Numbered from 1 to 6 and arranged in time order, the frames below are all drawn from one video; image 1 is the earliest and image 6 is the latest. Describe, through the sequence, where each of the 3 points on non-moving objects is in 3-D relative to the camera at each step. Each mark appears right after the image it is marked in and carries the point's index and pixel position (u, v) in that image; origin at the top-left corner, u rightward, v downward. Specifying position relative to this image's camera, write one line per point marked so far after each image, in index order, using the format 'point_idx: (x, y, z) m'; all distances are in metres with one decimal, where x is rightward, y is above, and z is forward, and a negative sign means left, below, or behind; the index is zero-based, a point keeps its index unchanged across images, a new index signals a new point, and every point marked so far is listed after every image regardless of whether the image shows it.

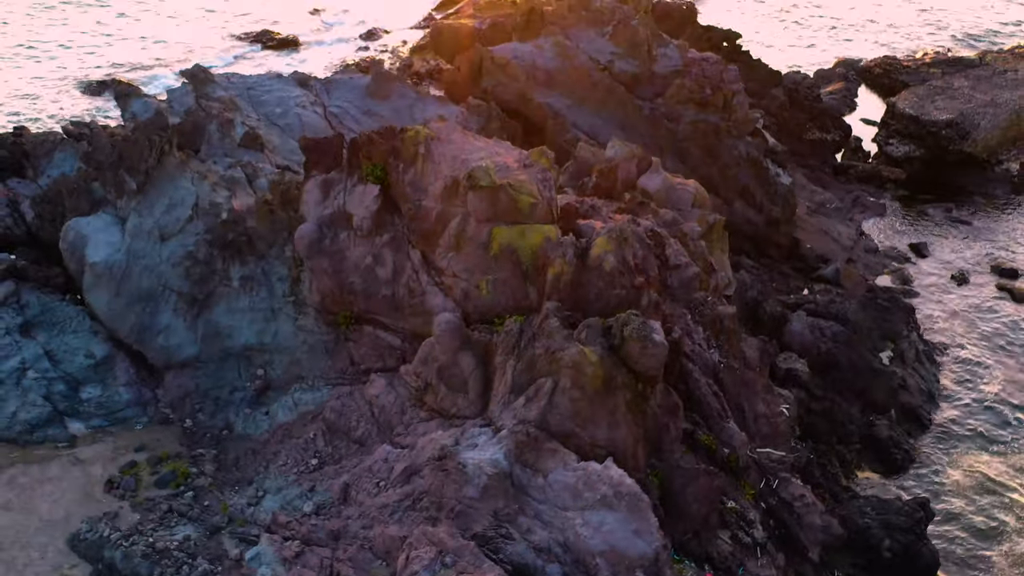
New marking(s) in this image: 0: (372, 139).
0: (-1.4, +1.4, +8.5) m
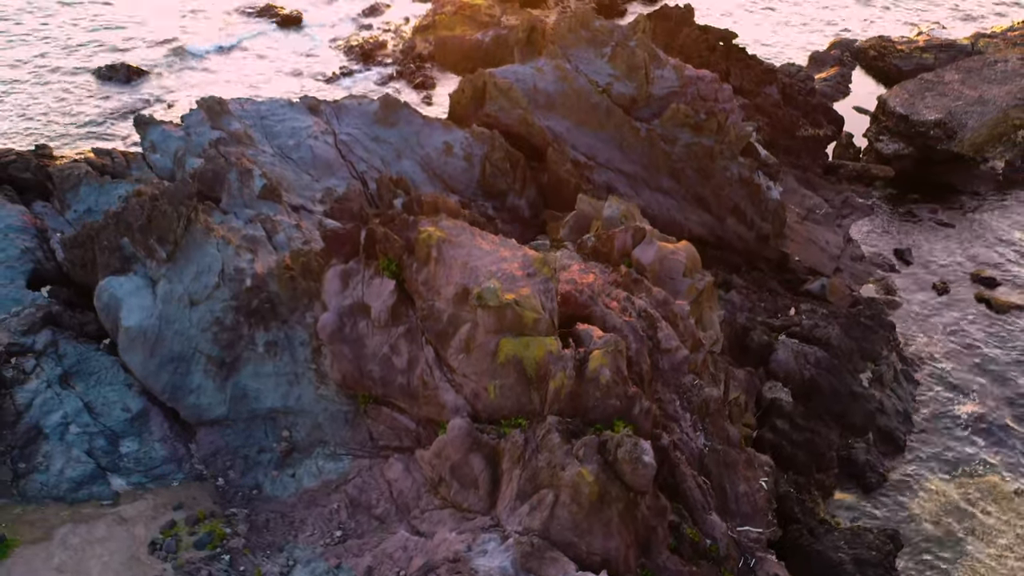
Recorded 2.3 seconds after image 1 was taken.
0: (-1.3, +0.5, +9.2) m
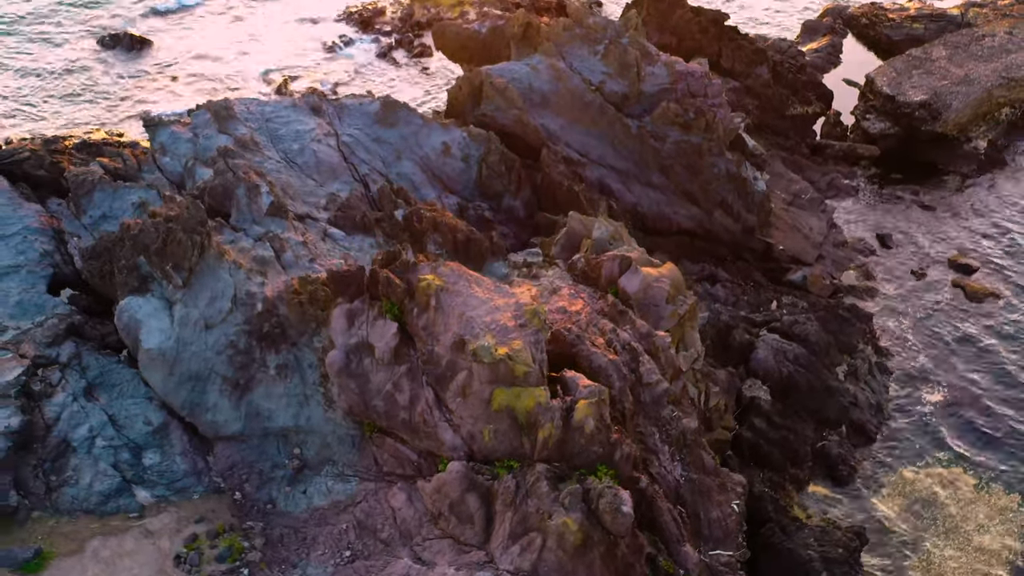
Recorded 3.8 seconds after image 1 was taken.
0: (-1.4, 0.0, +9.9) m
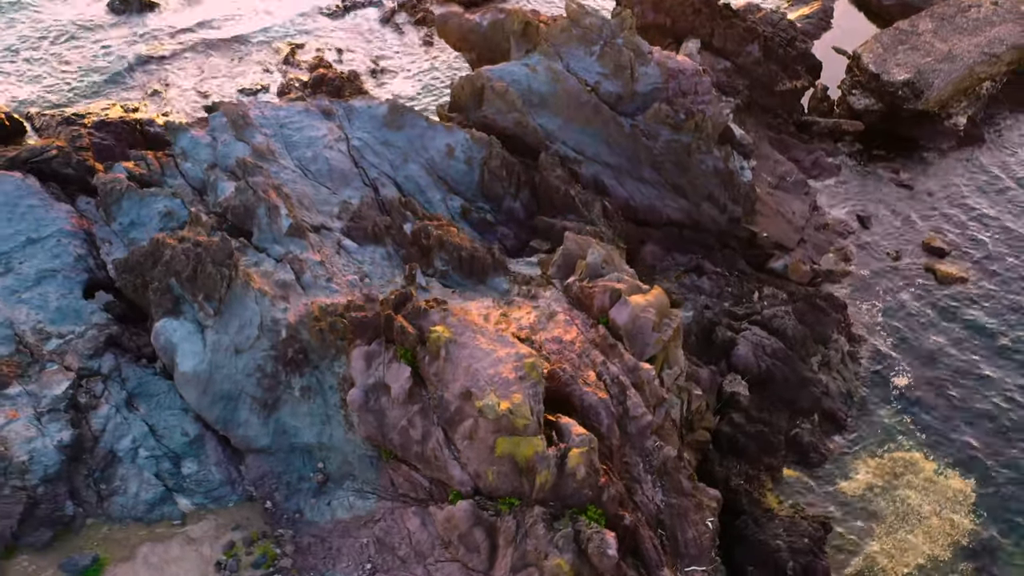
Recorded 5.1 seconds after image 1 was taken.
0: (-1.4, -0.6, +11.0) m
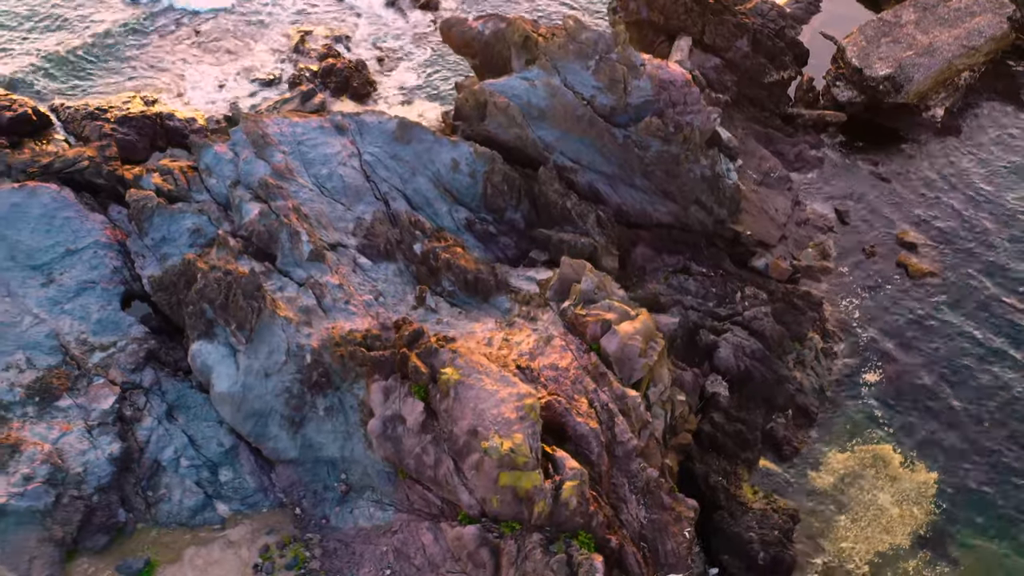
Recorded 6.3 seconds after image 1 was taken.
0: (-1.4, -1.2, +12.3) m
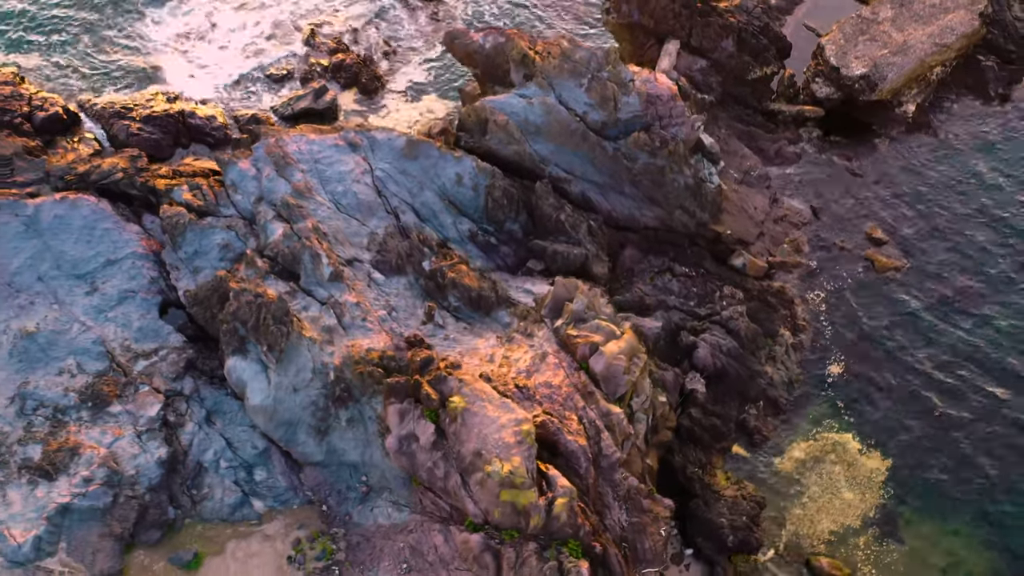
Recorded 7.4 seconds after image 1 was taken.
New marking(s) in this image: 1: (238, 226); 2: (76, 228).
0: (-1.4, -1.8, +14.1) m
1: (-6.2, +1.4, +18.8) m
2: (-9.8, +1.3, +18.9) m
